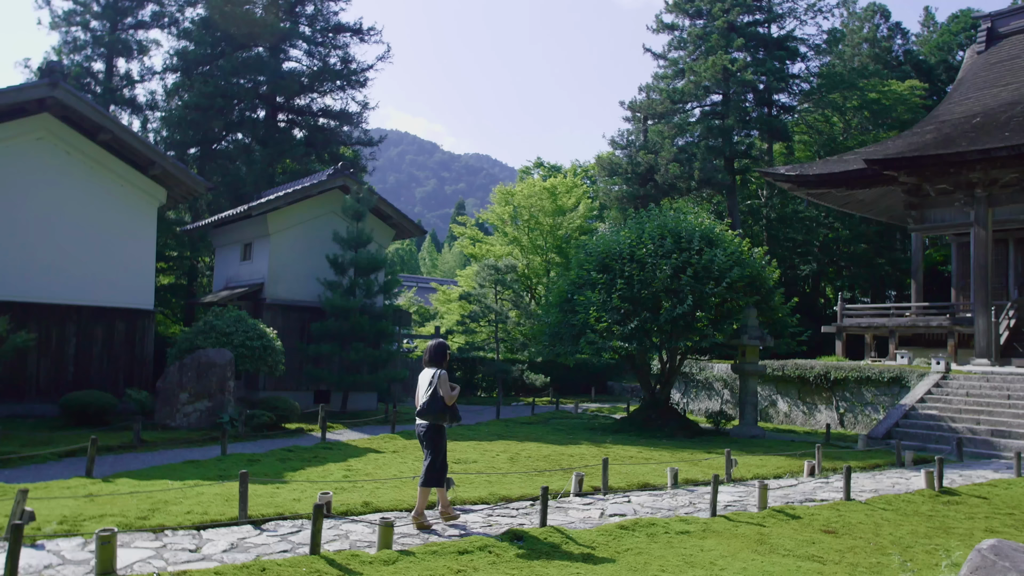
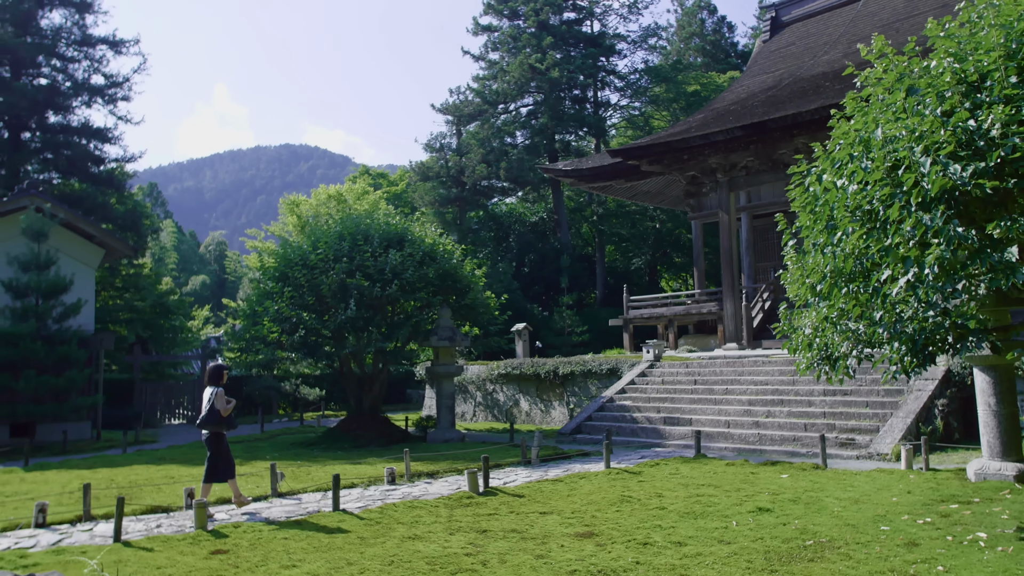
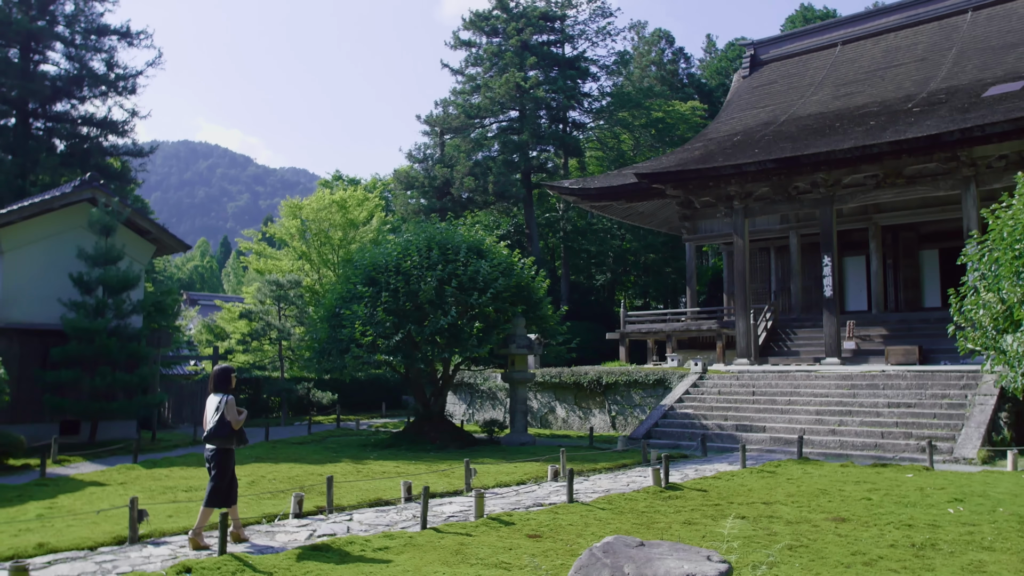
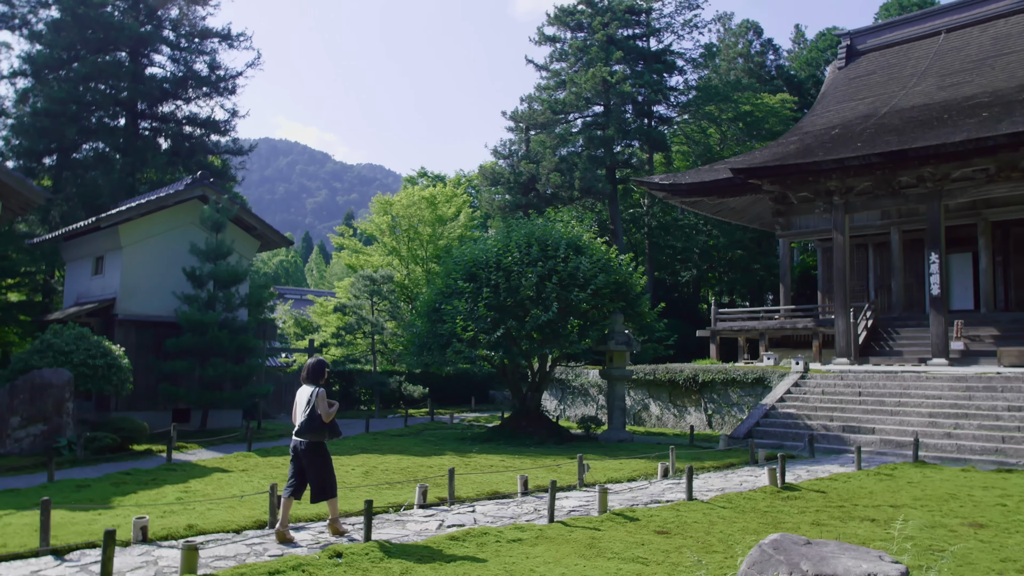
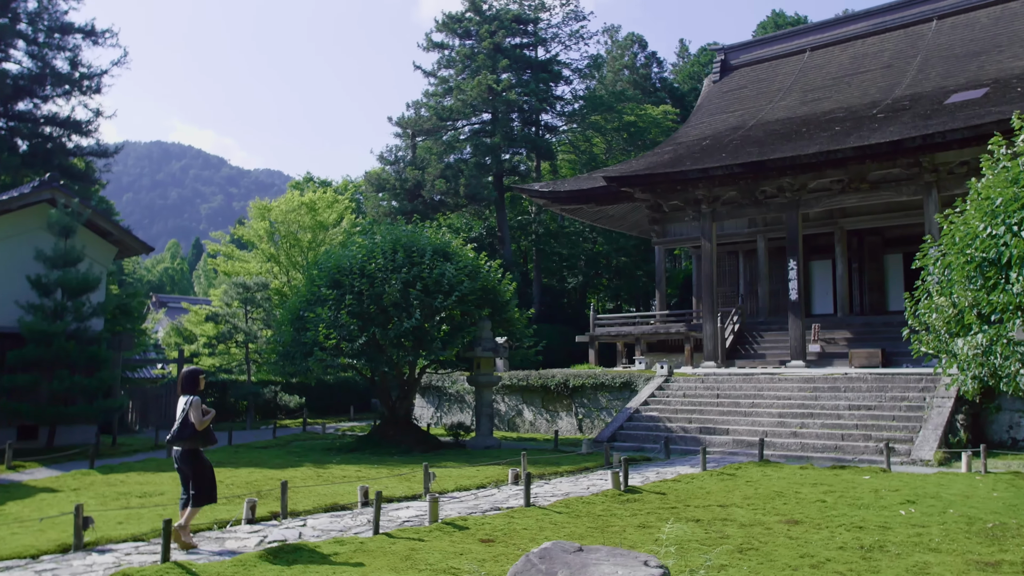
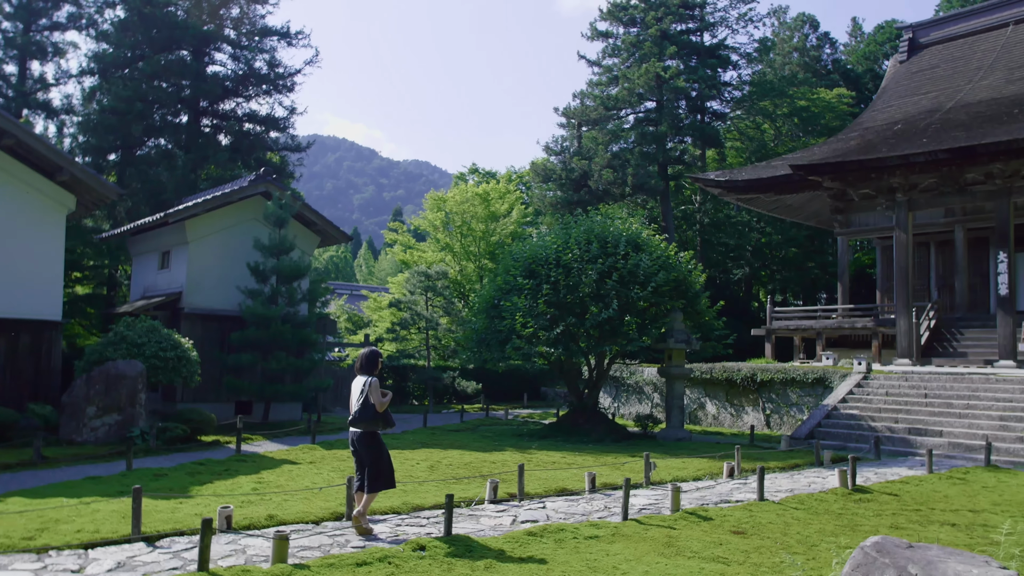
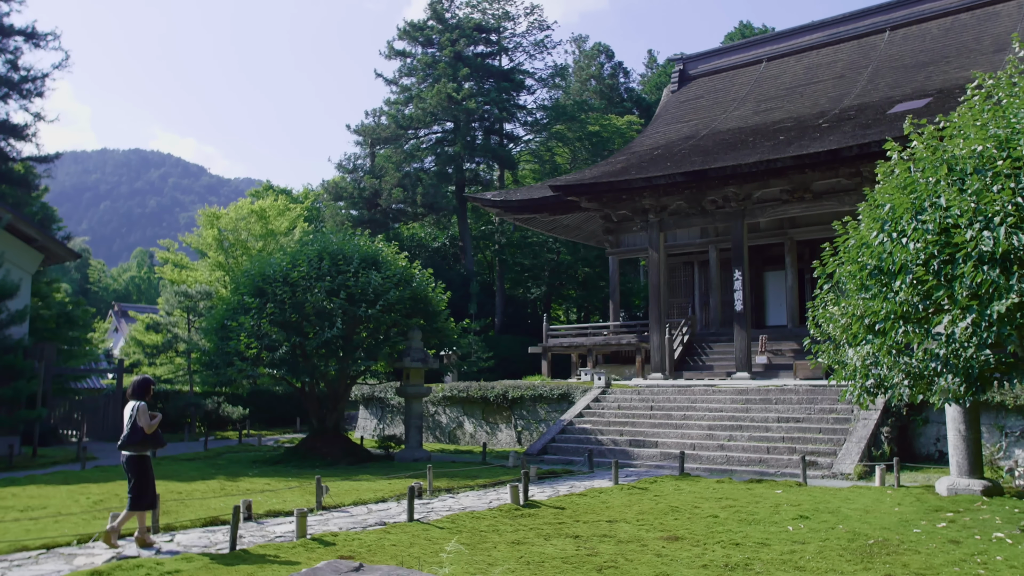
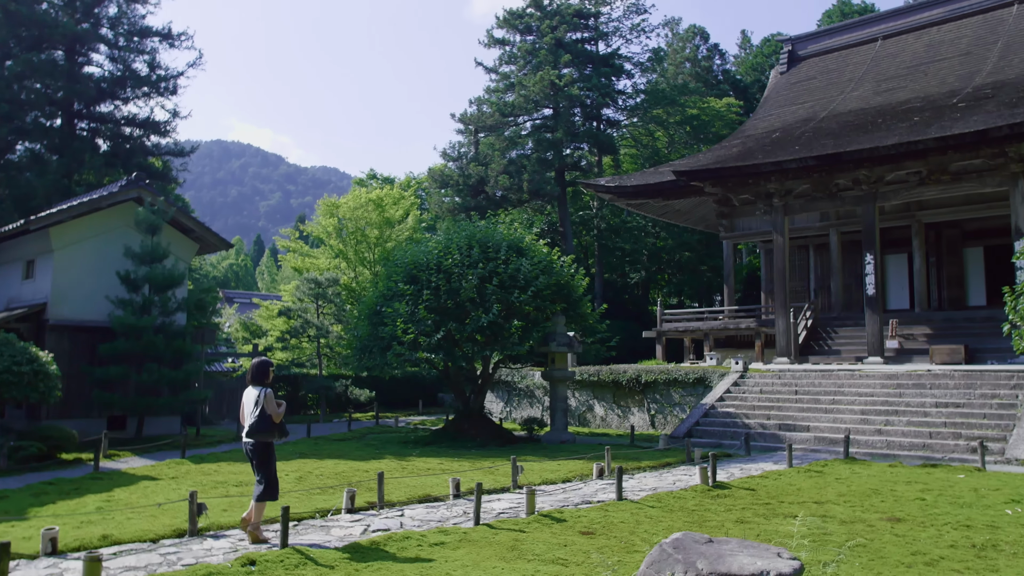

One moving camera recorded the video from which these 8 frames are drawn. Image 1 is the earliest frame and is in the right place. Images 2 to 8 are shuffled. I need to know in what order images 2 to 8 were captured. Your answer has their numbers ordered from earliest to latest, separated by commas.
6, 4, 8, 3, 5, 7, 2
